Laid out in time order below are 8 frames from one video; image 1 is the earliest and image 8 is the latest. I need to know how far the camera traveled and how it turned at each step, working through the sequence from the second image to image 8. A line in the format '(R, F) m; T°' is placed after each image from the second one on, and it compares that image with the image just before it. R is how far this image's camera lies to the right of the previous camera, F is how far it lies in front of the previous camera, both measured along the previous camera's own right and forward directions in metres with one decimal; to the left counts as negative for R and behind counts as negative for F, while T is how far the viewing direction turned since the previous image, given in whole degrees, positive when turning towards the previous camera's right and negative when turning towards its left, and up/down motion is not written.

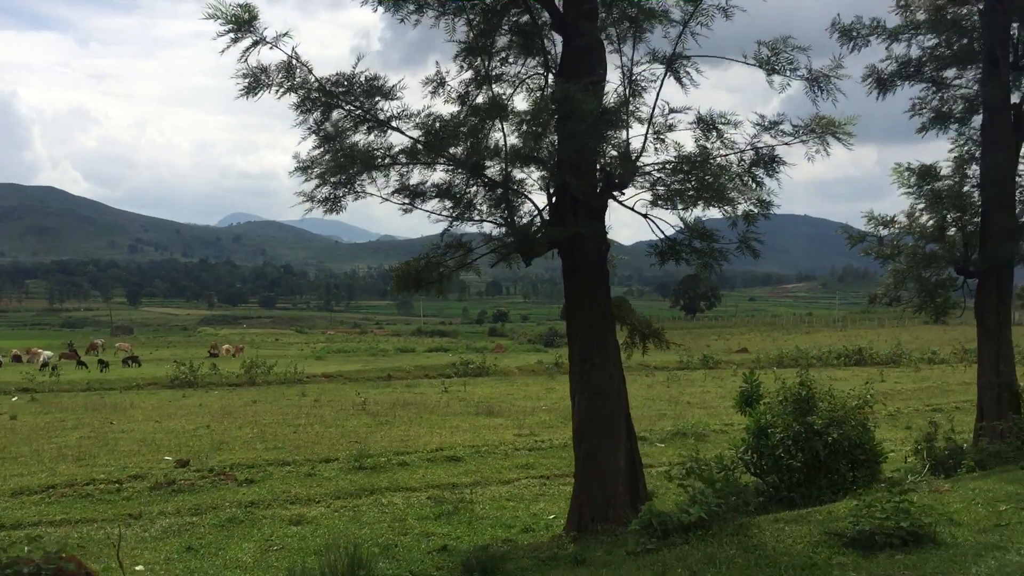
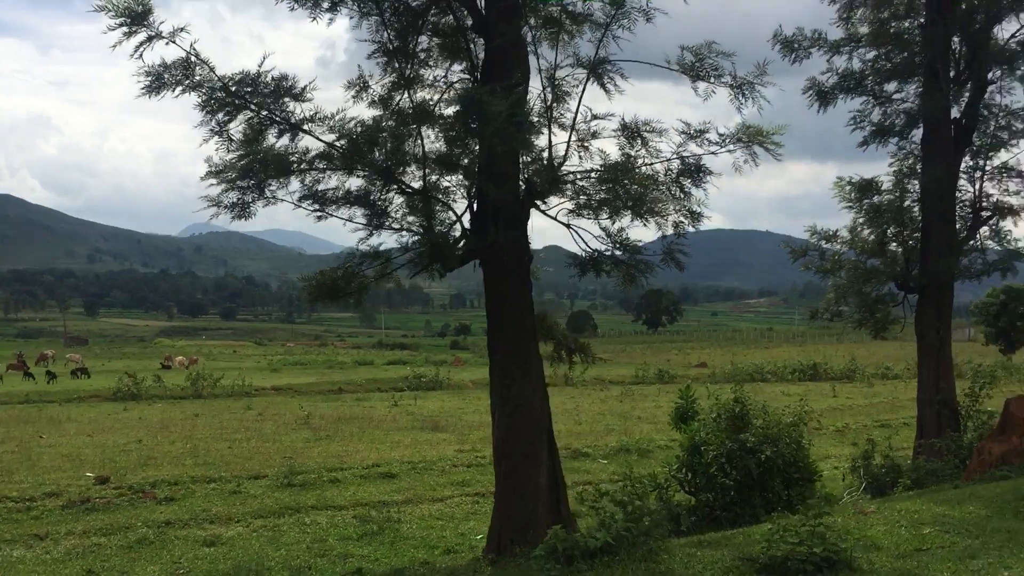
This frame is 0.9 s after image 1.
(+0.4, +0.3) m; +2°
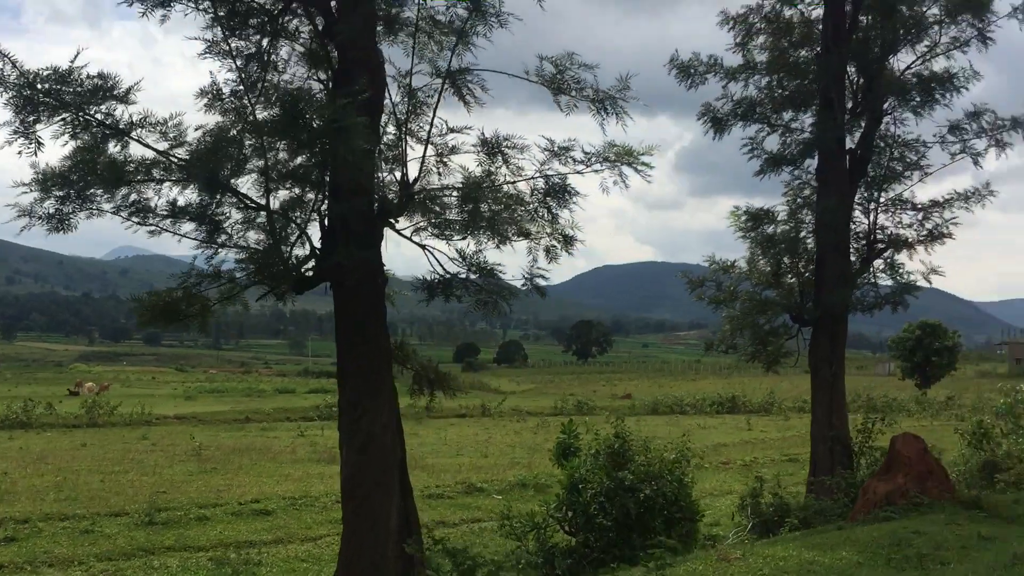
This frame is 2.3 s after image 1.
(+0.6, +0.6) m; +4°
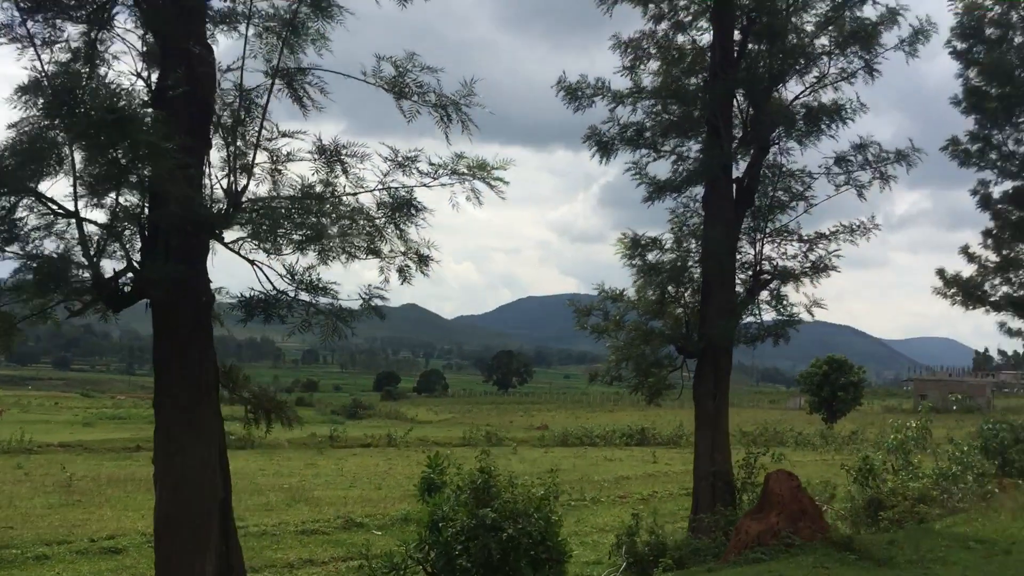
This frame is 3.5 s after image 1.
(+0.6, +0.5) m; +4°
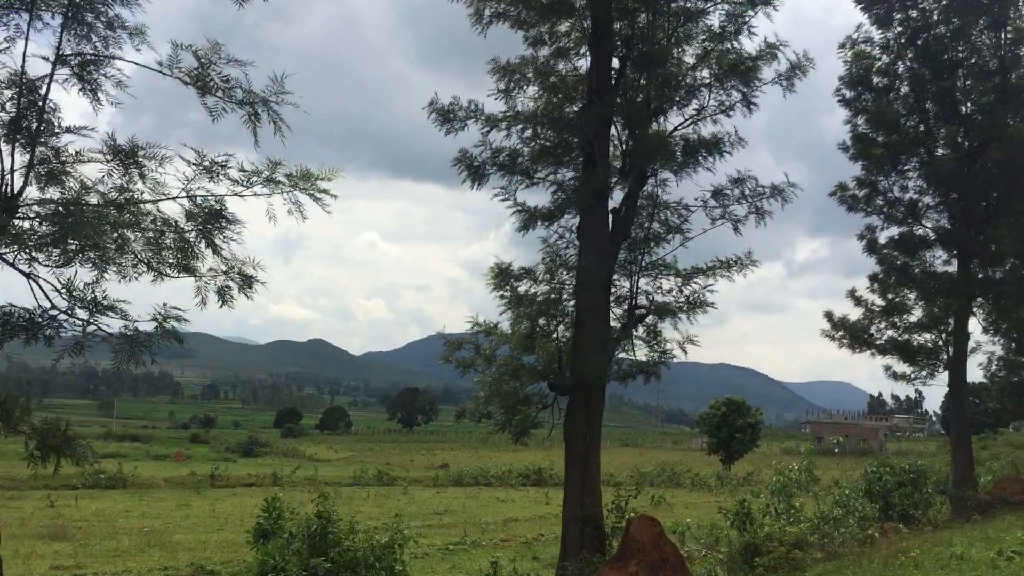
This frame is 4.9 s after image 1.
(+0.6, +0.6) m; +5°
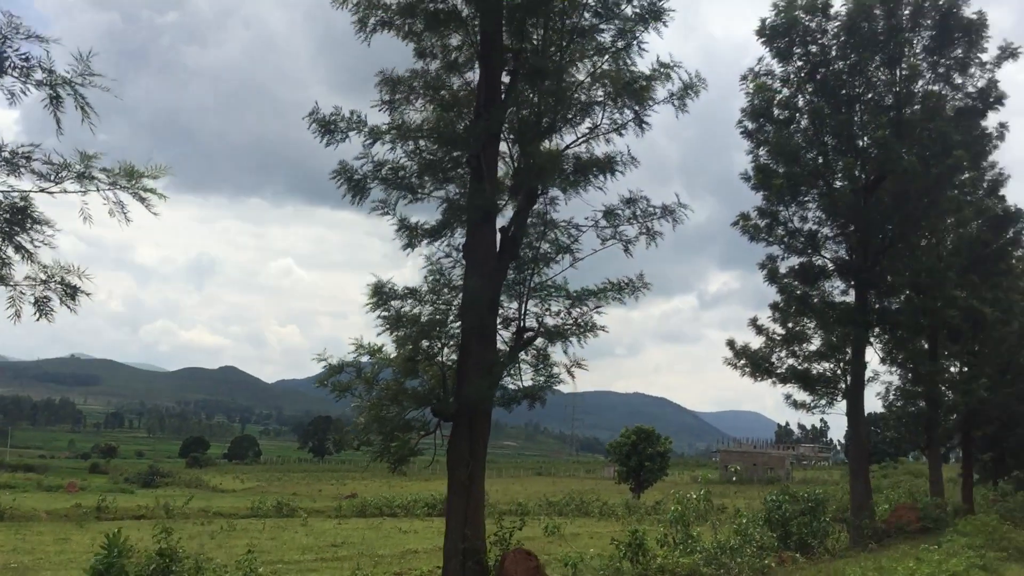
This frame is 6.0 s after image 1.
(+0.4, +0.5) m; +5°
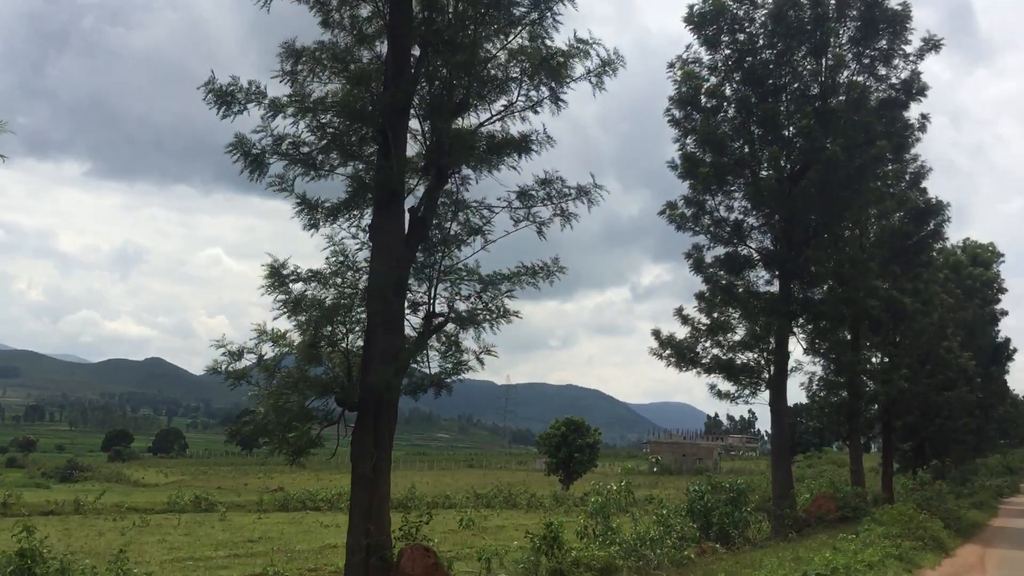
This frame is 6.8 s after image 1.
(+0.3, +0.5) m; +4°
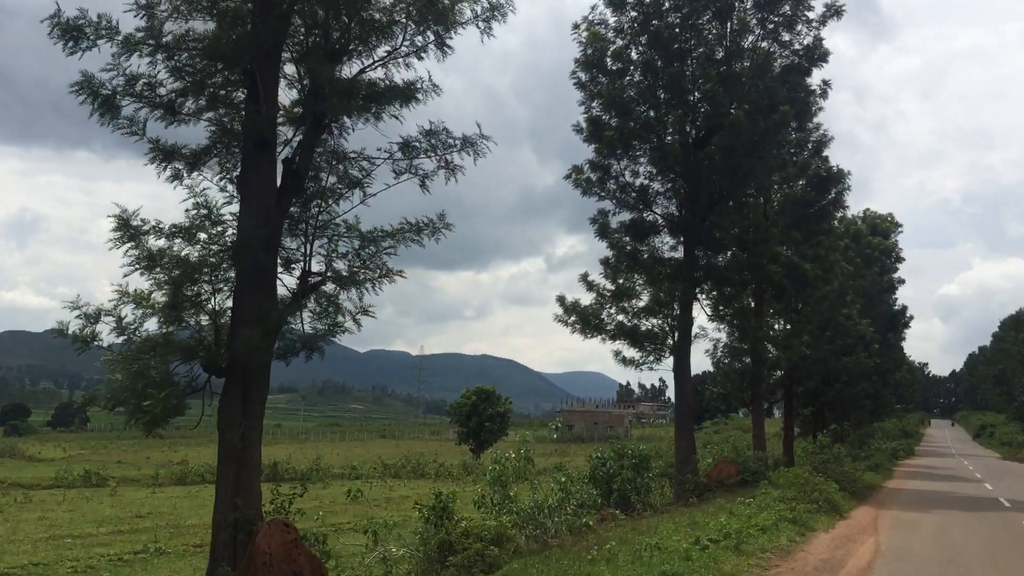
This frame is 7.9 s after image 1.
(+0.4, +0.6) m; +5°
